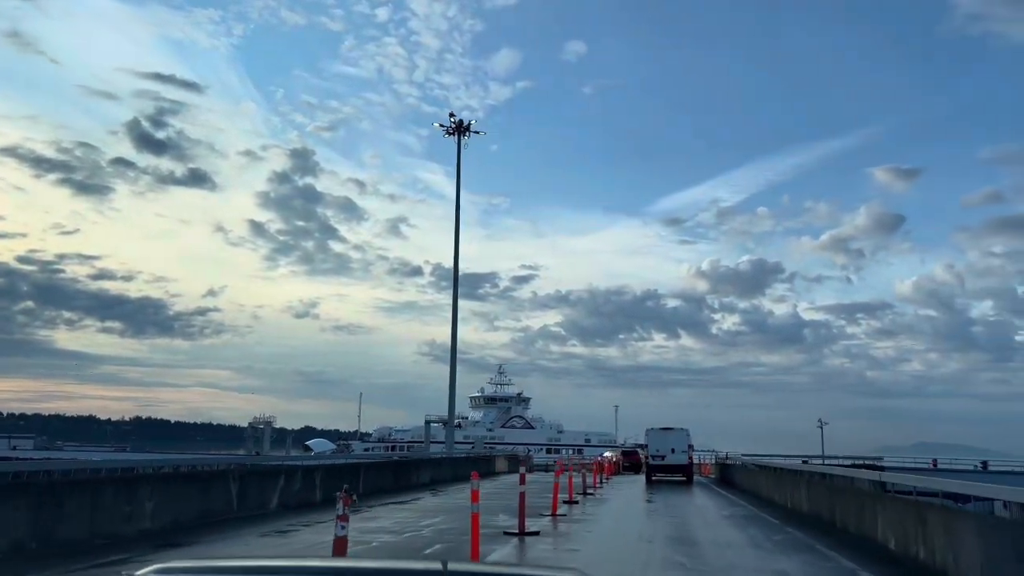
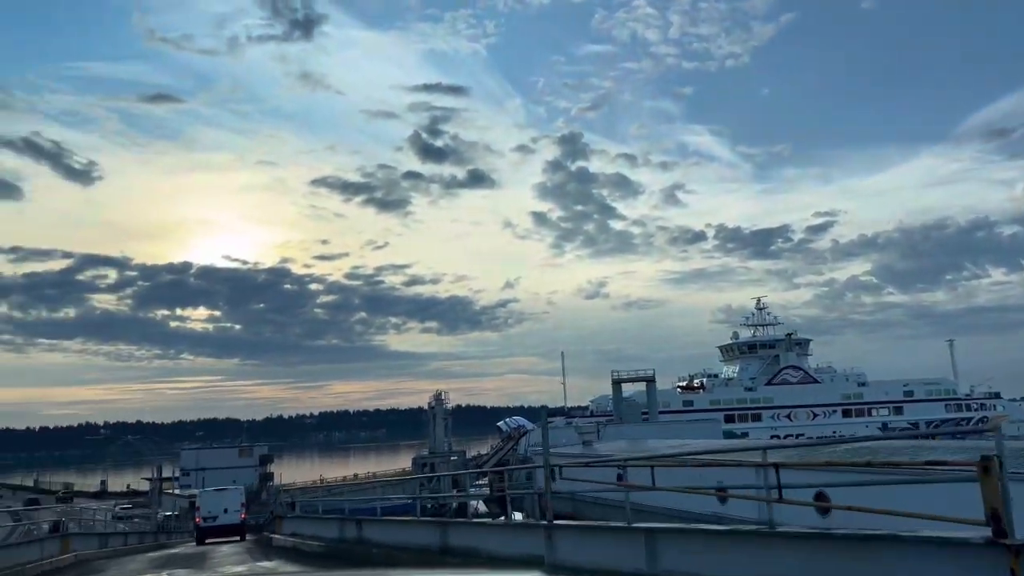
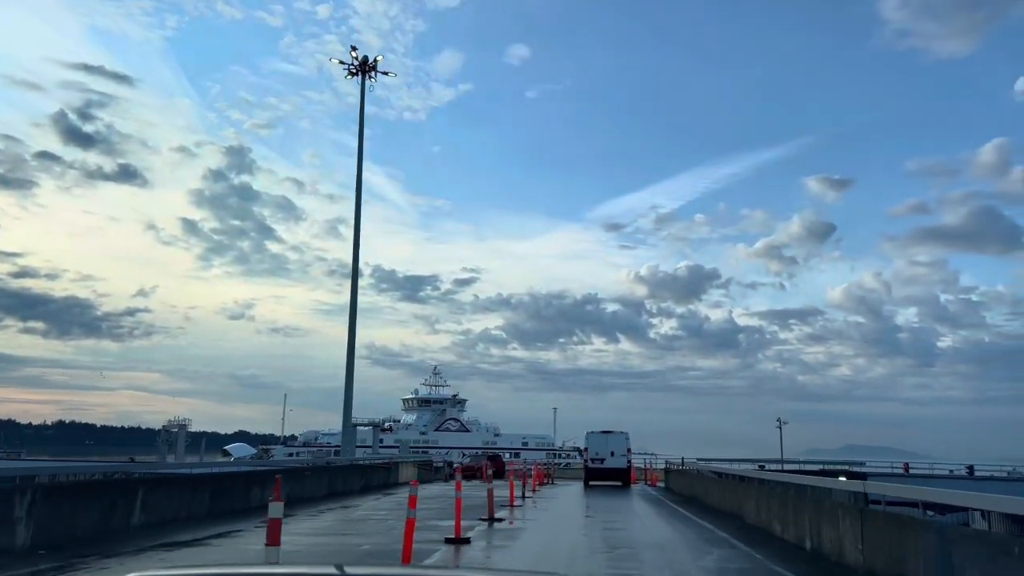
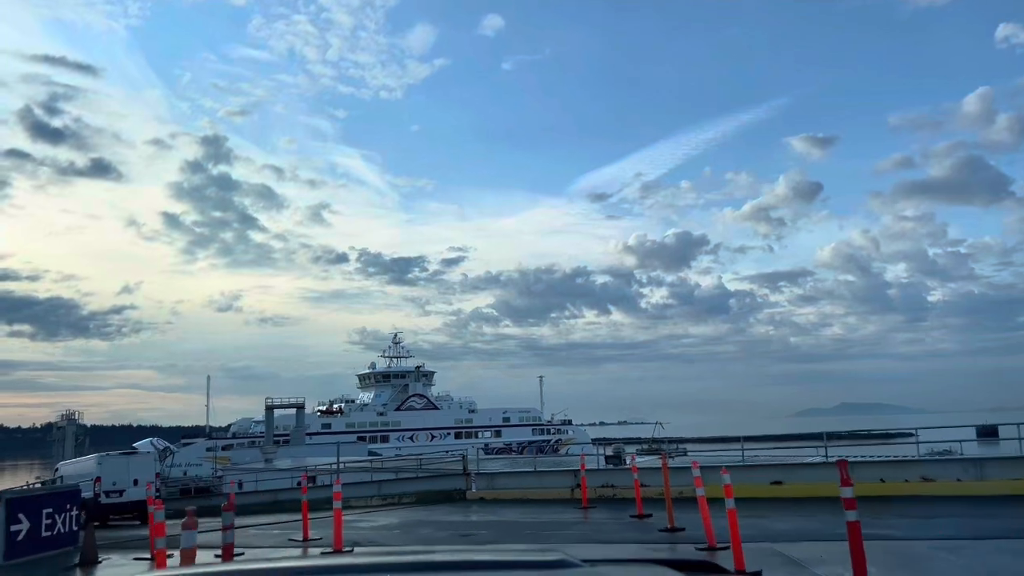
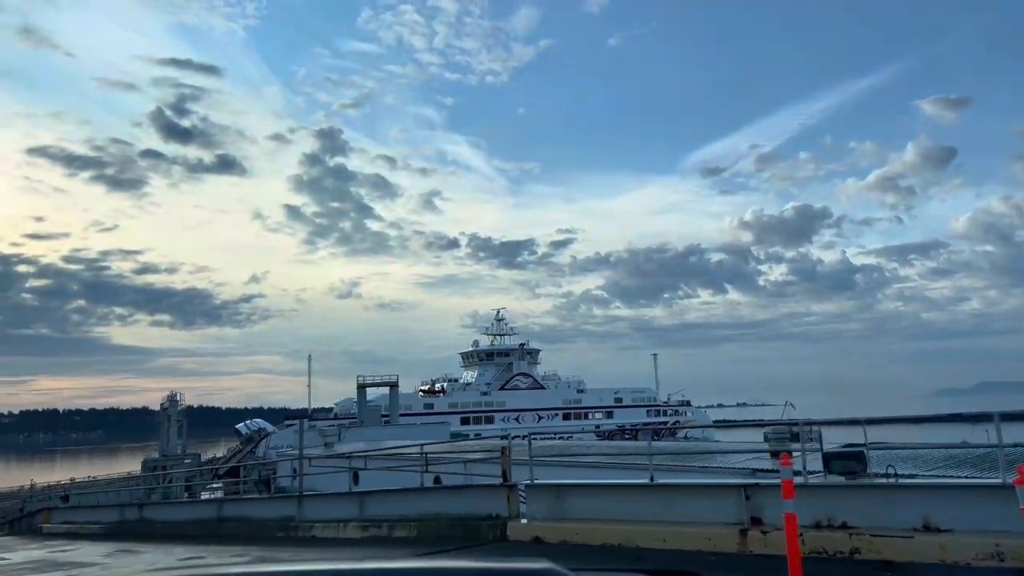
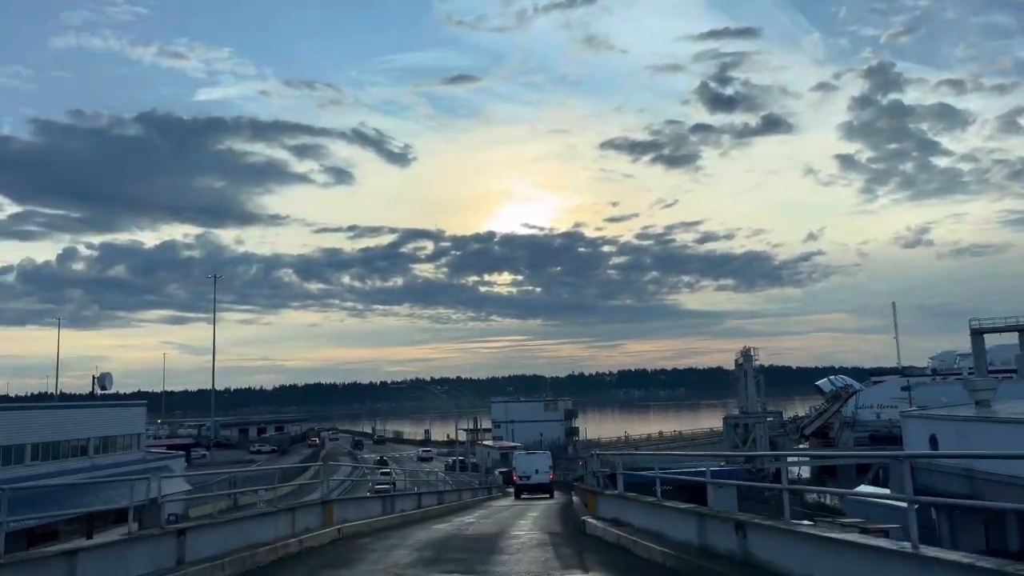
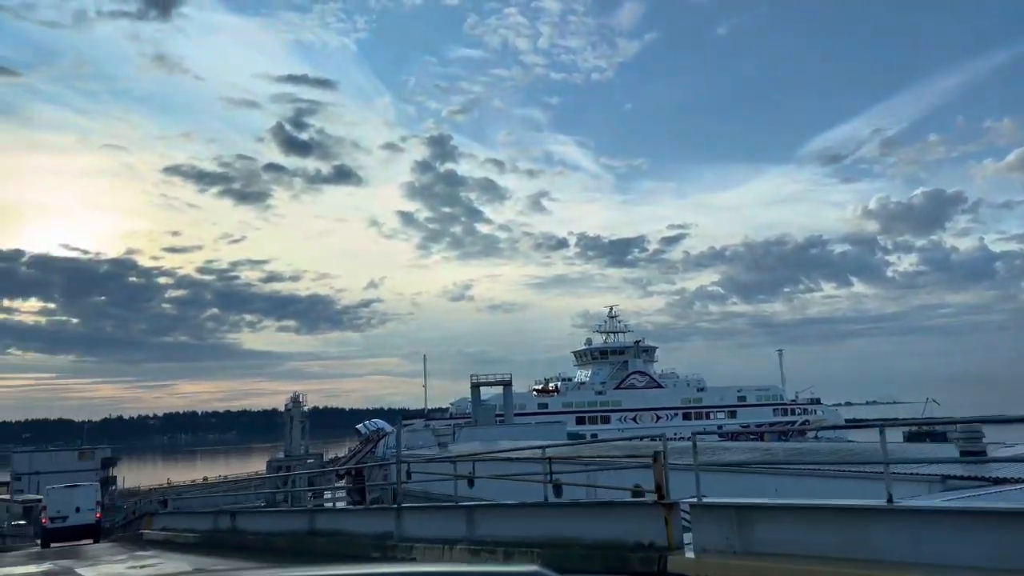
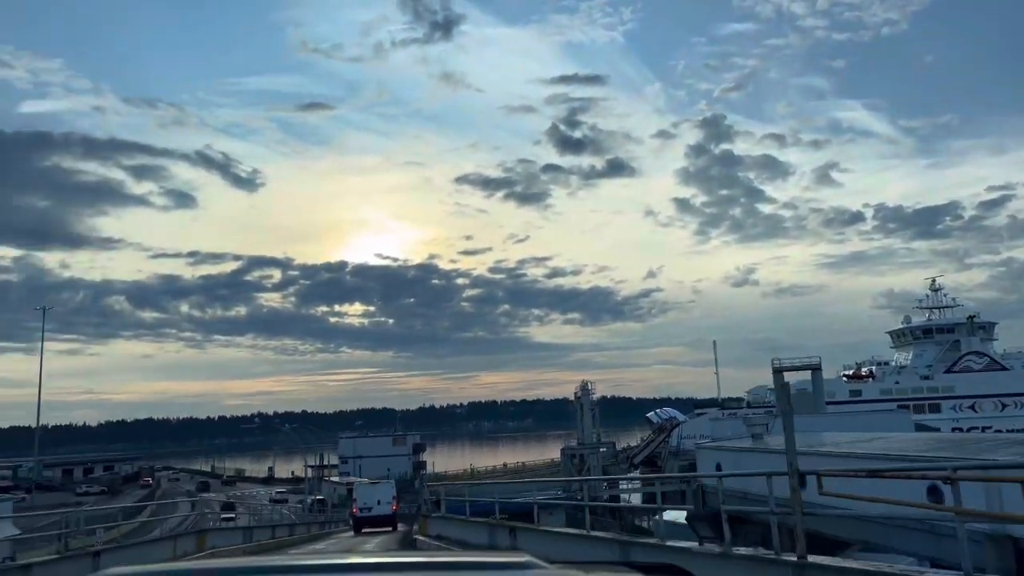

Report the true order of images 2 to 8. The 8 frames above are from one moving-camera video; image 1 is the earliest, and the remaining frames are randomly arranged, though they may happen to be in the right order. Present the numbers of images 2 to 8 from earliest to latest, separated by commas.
3, 4, 5, 7, 2, 8, 6
